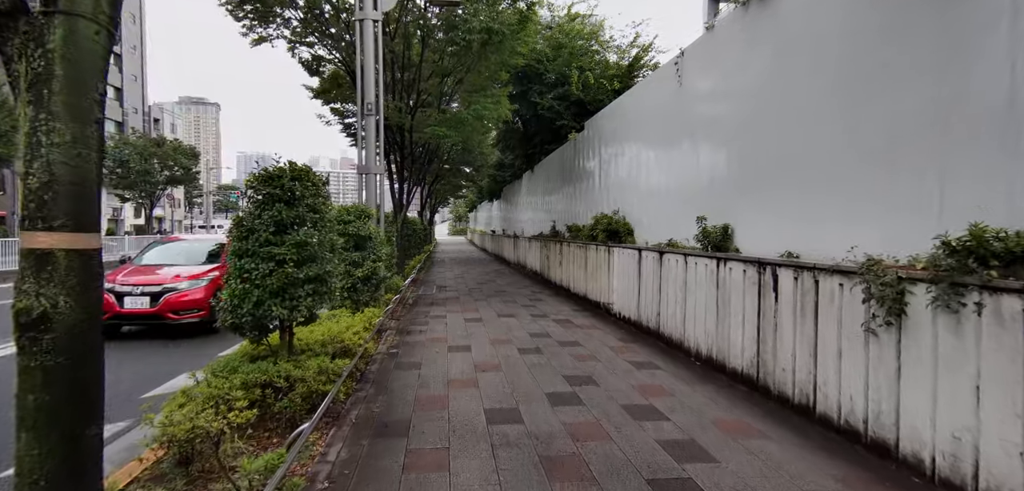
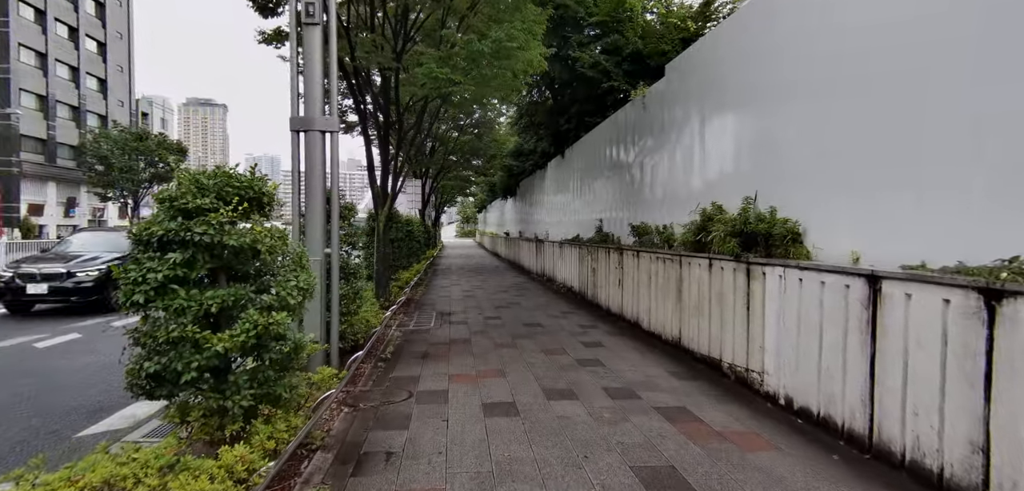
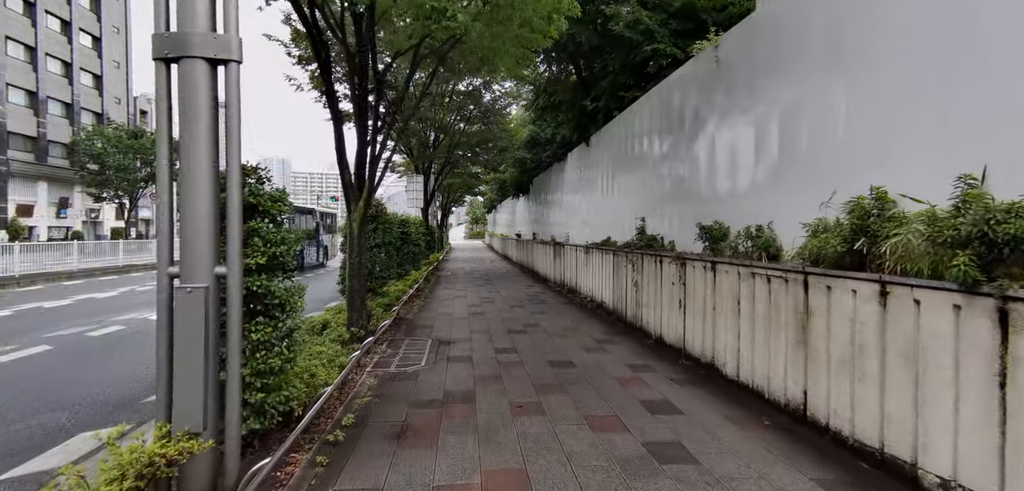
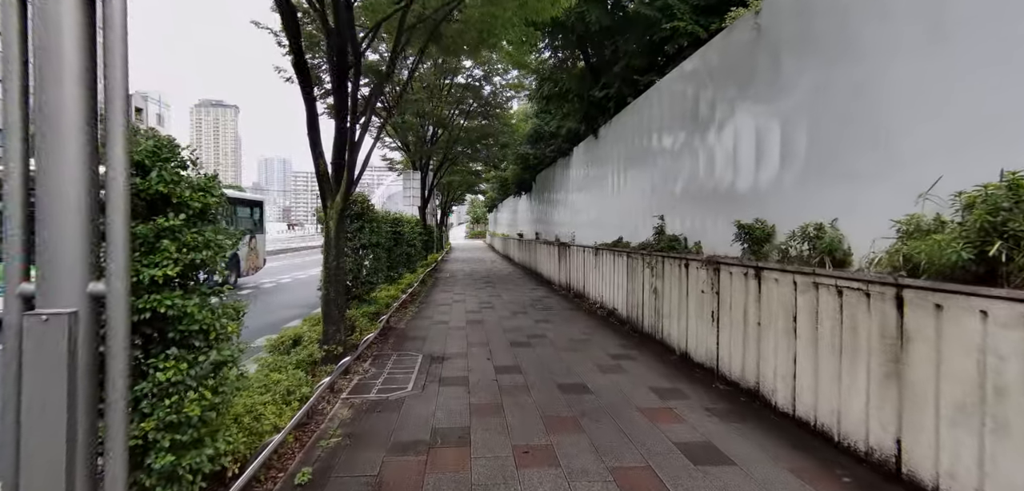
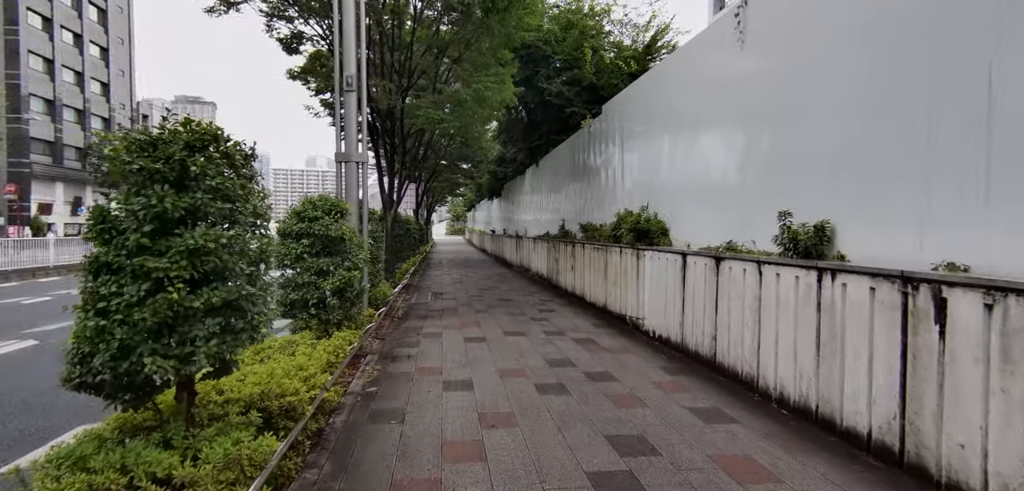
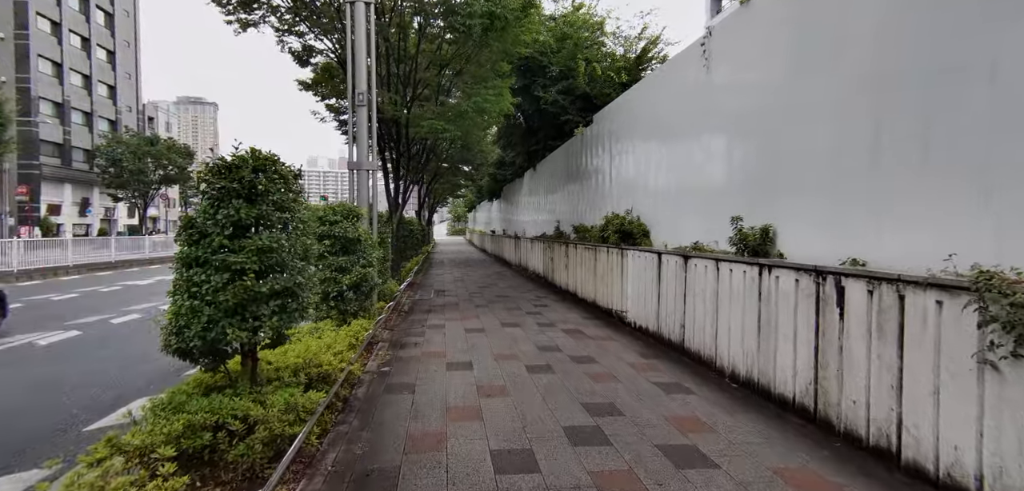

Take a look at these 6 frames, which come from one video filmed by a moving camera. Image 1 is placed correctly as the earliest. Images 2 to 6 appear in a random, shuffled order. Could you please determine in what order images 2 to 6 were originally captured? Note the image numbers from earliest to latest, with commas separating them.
6, 5, 2, 3, 4
